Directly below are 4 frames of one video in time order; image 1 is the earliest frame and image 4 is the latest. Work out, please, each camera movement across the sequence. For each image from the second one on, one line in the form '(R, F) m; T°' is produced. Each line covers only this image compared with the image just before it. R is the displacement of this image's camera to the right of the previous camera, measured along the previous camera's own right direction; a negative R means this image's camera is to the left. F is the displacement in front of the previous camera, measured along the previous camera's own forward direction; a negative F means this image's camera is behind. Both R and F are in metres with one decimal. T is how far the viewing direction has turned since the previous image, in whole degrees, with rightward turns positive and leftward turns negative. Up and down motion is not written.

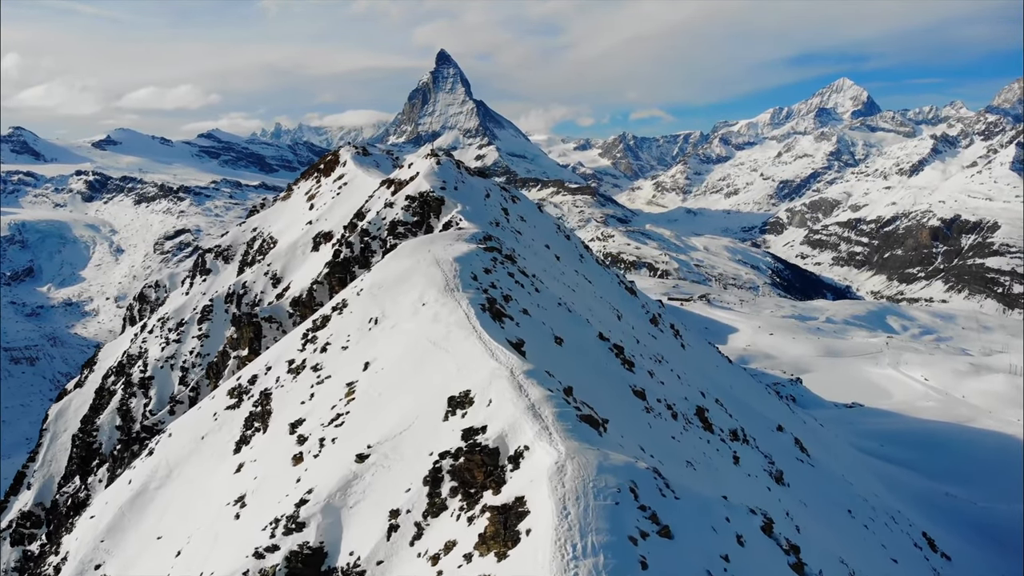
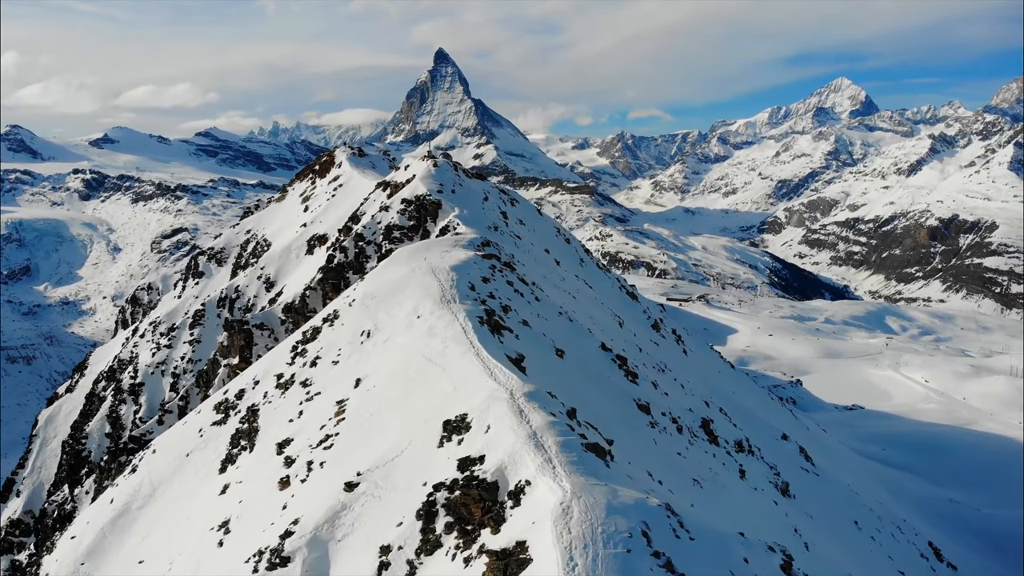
(-0.1, +1.8) m; 0°
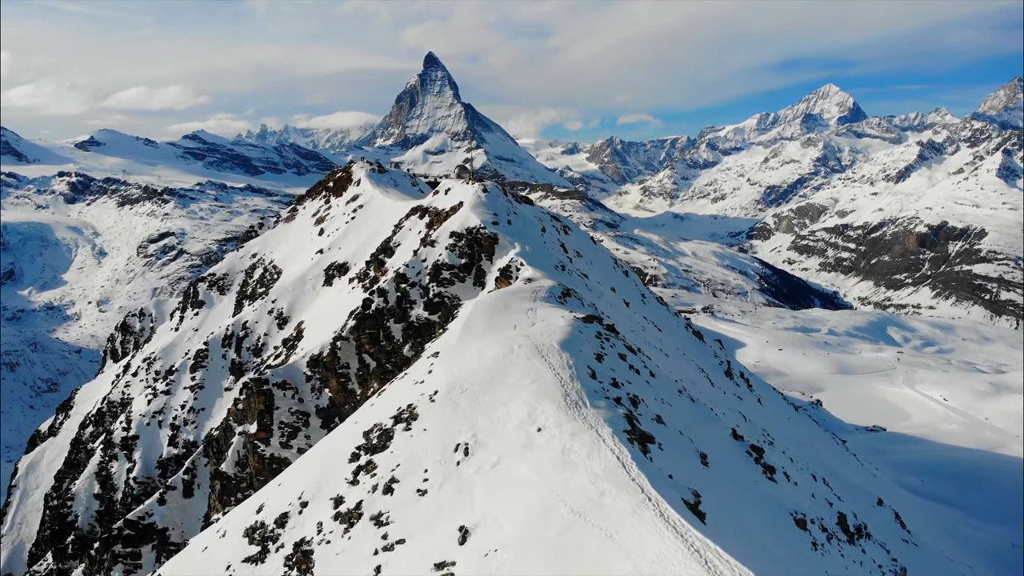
(-7.6, +9.9) m; +1°
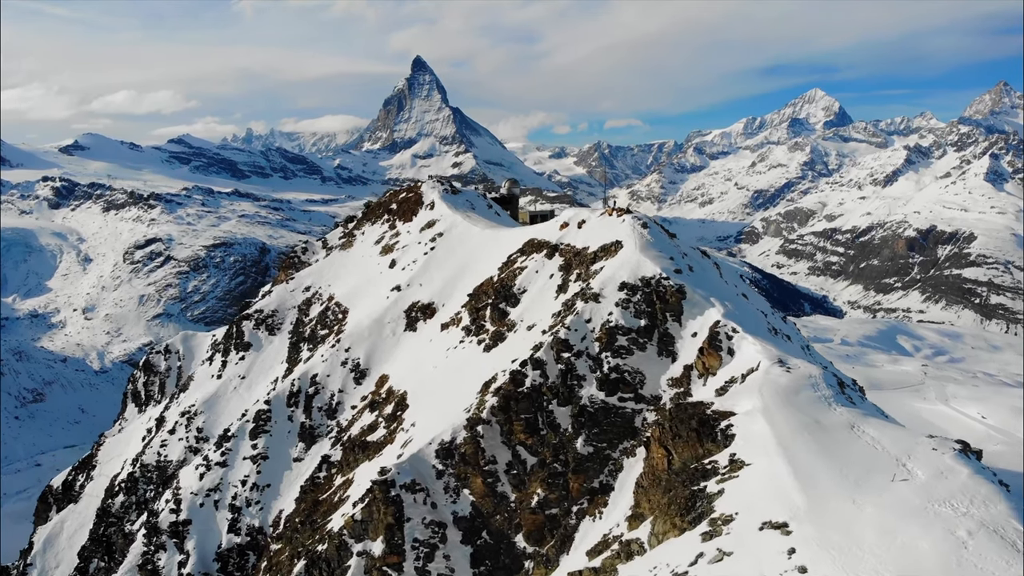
(-15.1, +12.1) m; +1°
